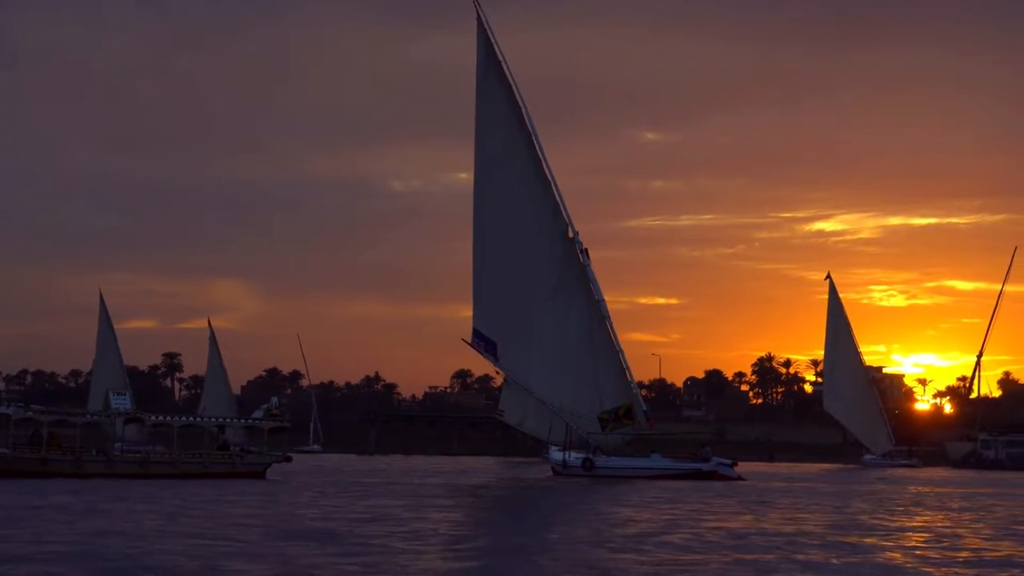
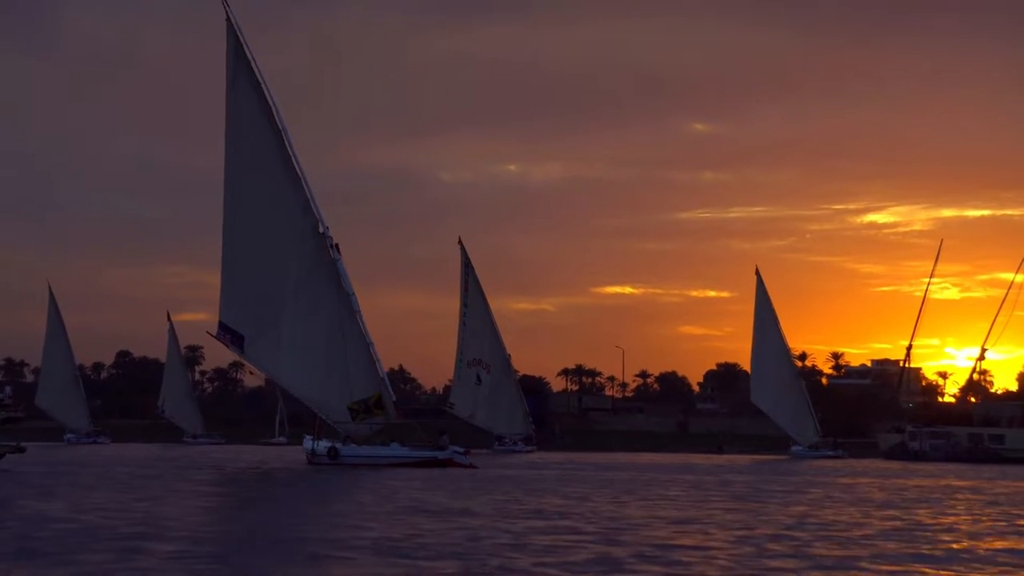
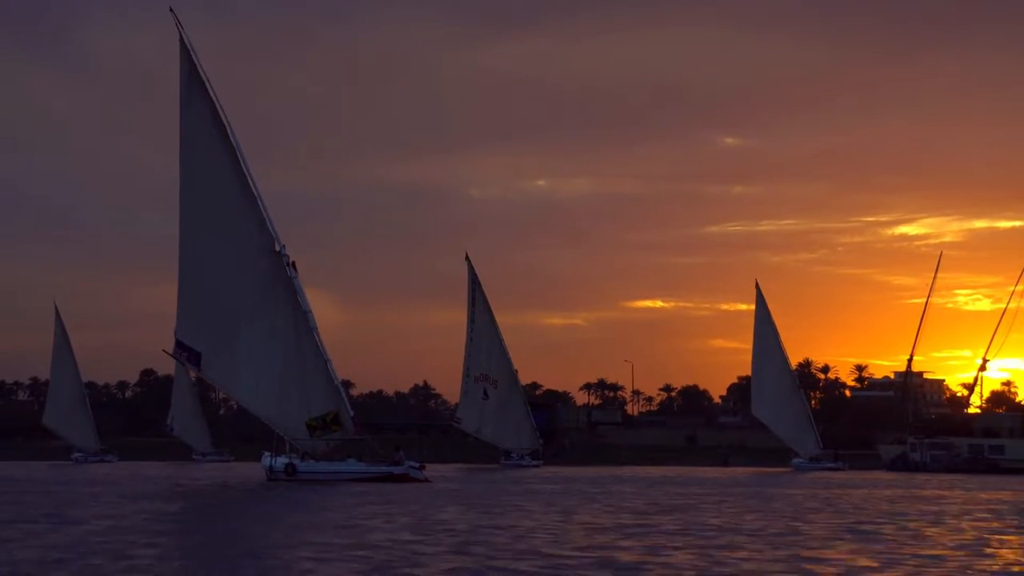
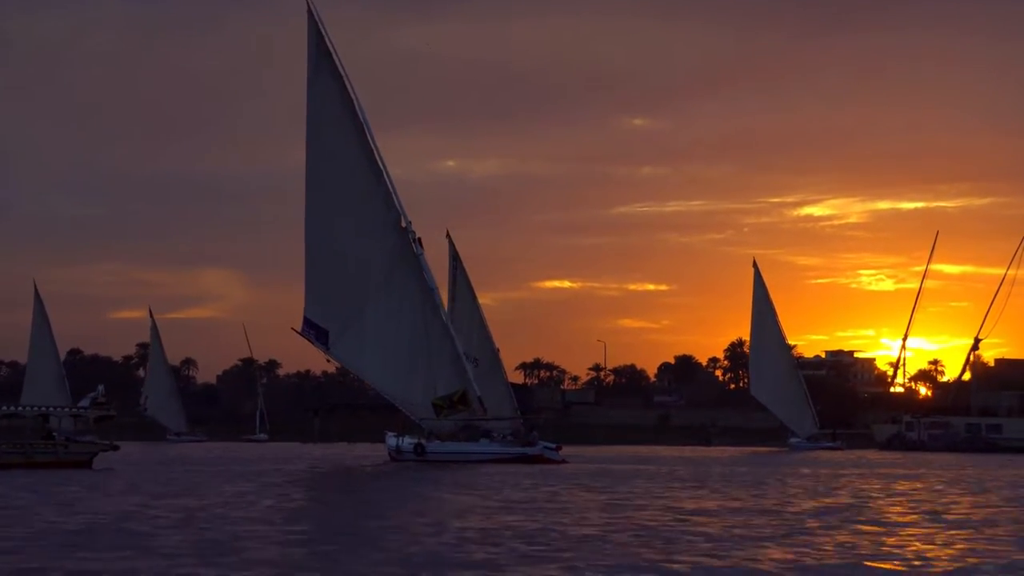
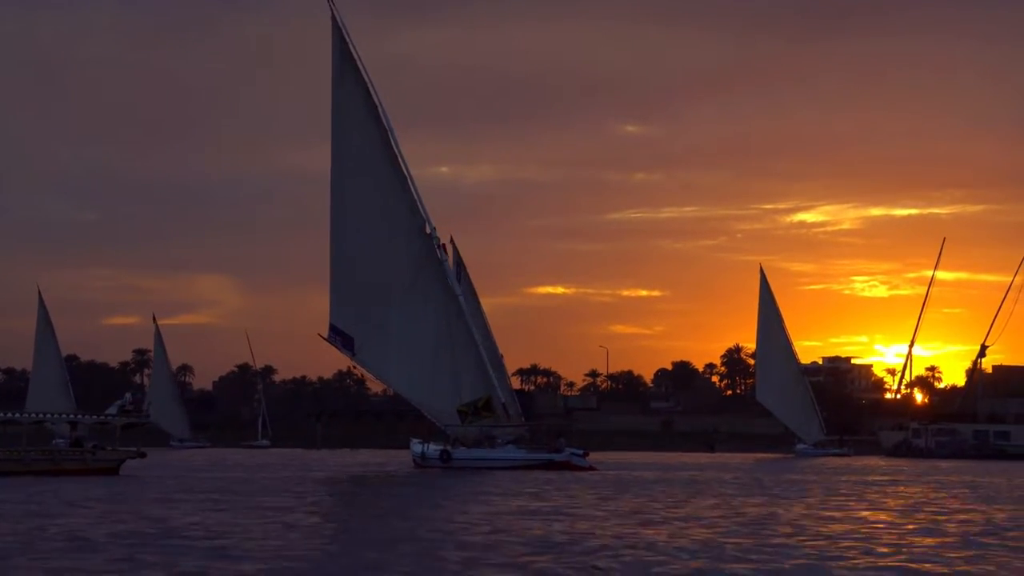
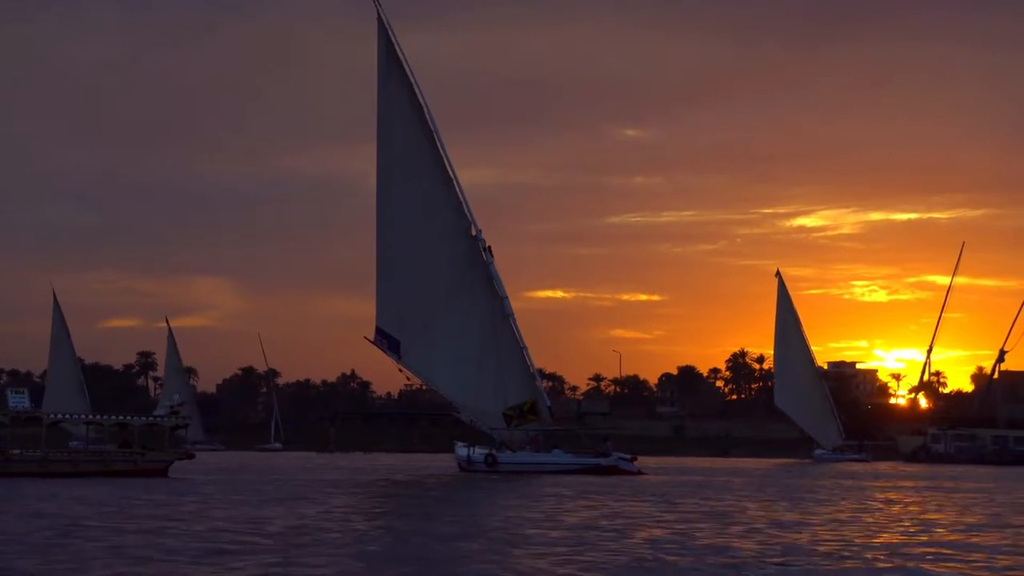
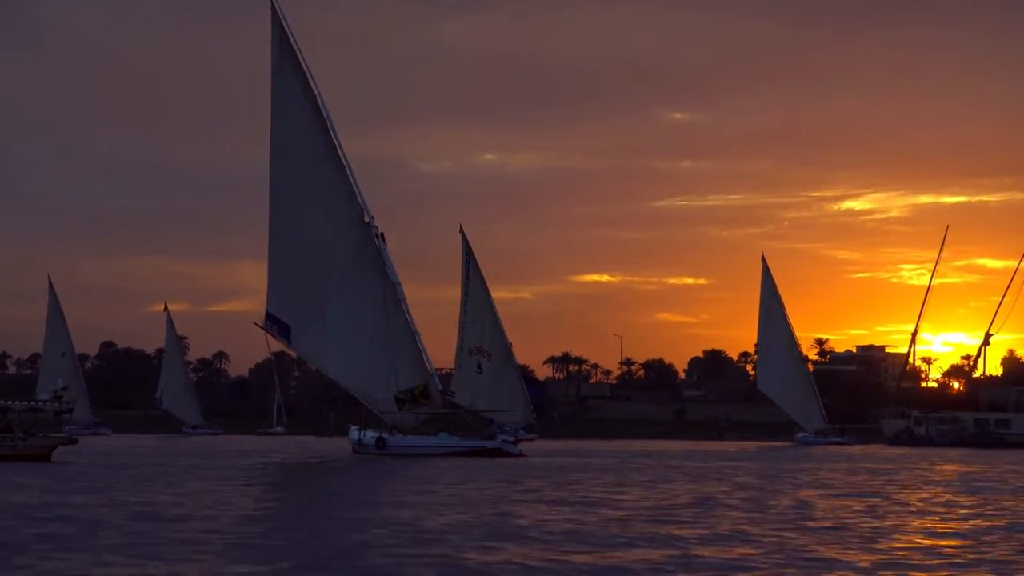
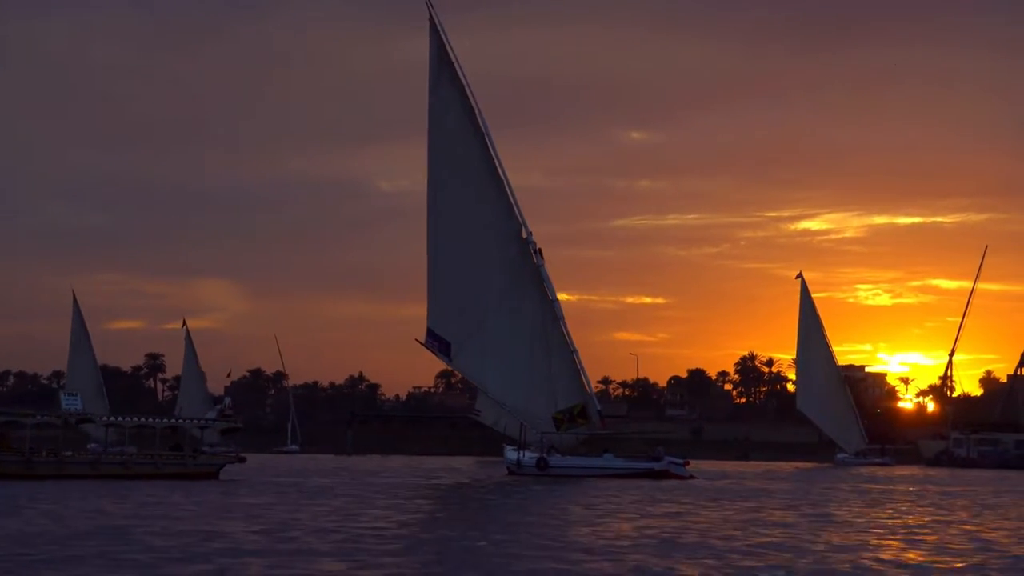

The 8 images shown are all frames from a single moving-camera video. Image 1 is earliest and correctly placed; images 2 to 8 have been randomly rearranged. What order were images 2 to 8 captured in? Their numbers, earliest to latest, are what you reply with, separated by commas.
8, 6, 5, 4, 7, 2, 3
